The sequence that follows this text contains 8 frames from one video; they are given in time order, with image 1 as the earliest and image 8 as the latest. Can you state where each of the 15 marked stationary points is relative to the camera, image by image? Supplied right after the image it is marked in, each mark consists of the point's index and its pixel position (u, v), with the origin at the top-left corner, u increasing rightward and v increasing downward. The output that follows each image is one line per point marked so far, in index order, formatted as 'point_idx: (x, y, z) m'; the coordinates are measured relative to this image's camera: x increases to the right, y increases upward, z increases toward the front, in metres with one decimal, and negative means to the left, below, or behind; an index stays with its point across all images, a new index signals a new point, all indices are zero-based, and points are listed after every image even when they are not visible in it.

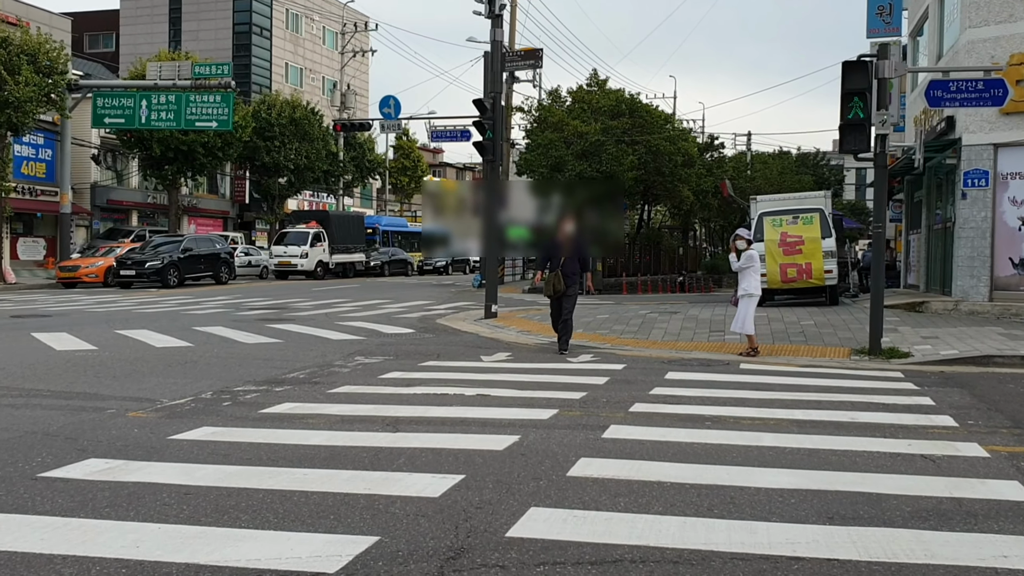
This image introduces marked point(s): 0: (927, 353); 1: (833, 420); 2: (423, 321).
0: (+5.4, -0.8, +12.7) m
1: (+2.5, -1.0, +7.5) m
2: (-1.7, -0.6, +18.5) m
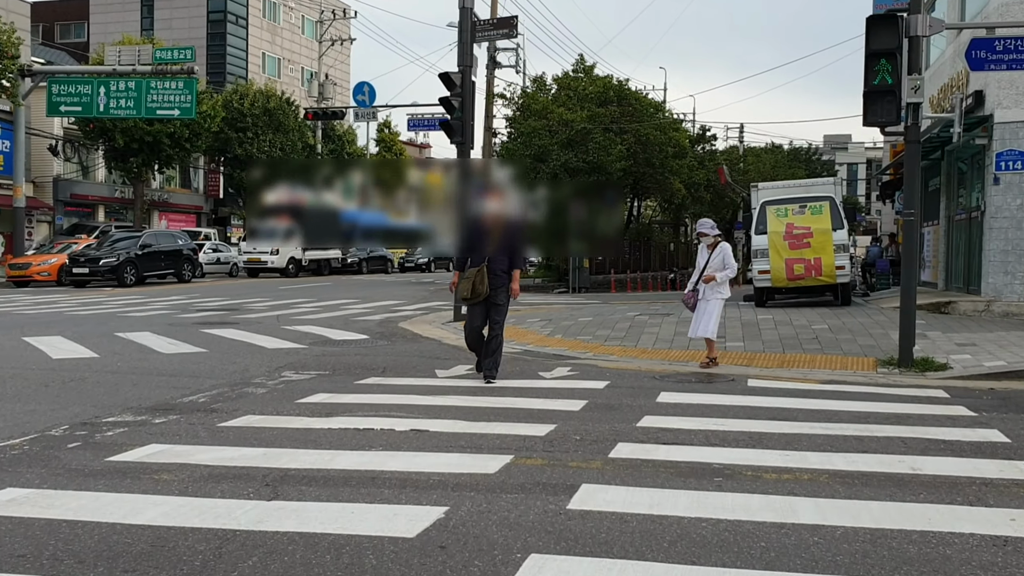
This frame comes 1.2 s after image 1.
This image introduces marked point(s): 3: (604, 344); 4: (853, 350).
0: (+5.0, -0.8, +10.7) m
1: (+2.1, -1.0, +5.5) m
2: (-2.2, -0.6, +16.4) m
3: (+1.2, -0.8, +12.8) m
4: (+4.1, -0.7, +11.7) m
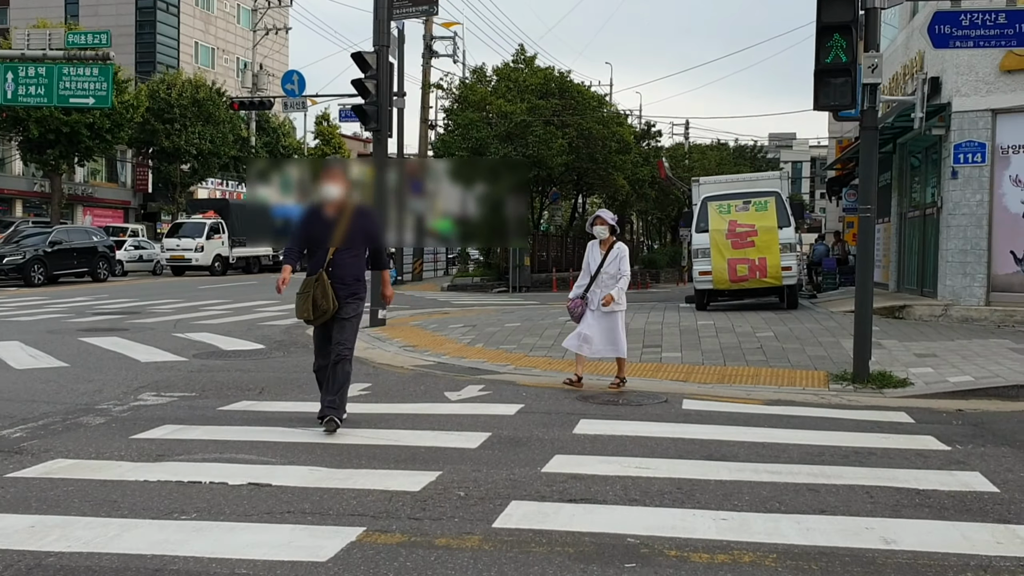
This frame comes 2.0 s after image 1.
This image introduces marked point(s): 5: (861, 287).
0: (+4.0, -0.9, +9.5) m
1: (+1.5, -1.1, +4.2) m
2: (-3.4, -0.6, +14.9) m
3: (+0.2, -0.8, +11.4) m
4: (+3.1, -0.8, +10.4) m
5: (+3.4, 0.0, +9.5) m
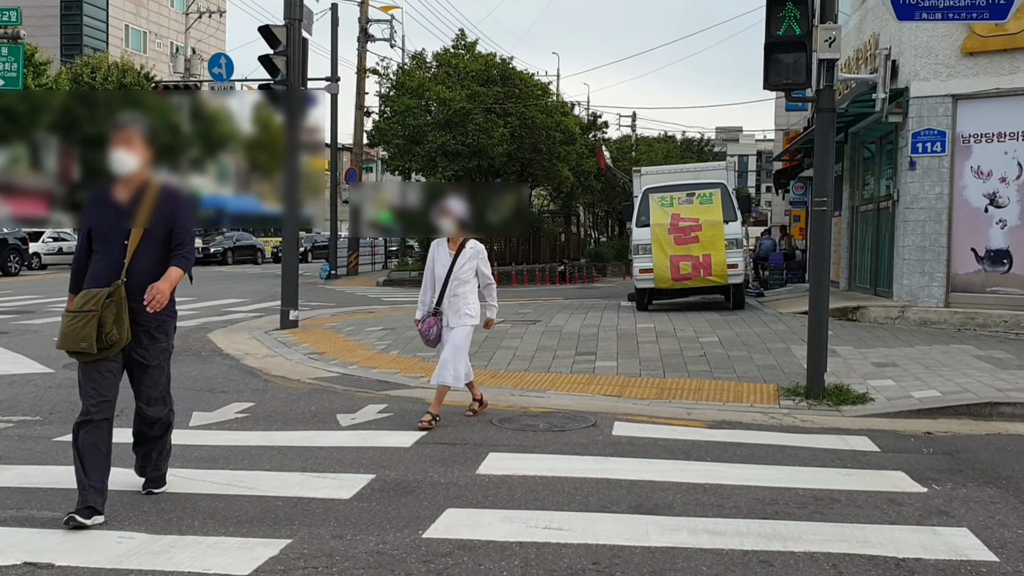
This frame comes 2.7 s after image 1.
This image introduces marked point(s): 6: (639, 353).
0: (+3.3, -0.9, +8.4) m
1: (+1.0, -1.2, +3.0) m
2: (-4.4, -0.6, +13.4) m
3: (-0.7, -0.8, +10.2) m
4: (+2.3, -0.8, +9.3) m
5: (+2.6, 0.0, +8.4) m
6: (+1.3, -0.7, +10.3) m
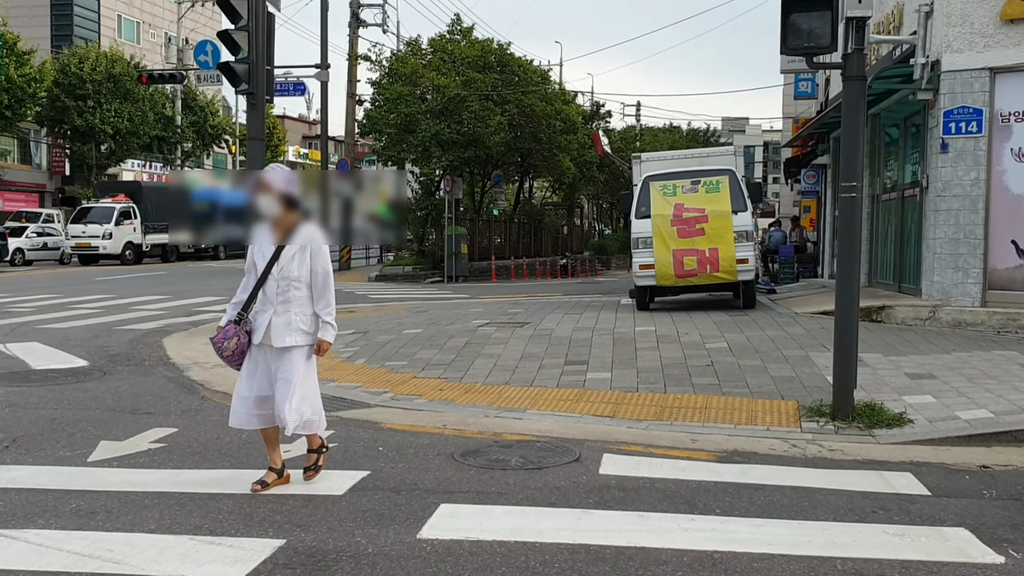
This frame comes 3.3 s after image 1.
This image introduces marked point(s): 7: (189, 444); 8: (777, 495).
0: (+3.1, -0.9, +7.1) m
1: (+0.7, -1.2, +1.7) m
2: (-4.6, -0.6, +12.2) m
3: (-0.9, -0.8, +8.9) m
4: (+2.1, -0.8, +8.0) m
5: (+2.4, 0.0, +7.1) m
6: (+1.1, -0.7, +9.0) m
7: (-2.1, -1.0, +6.5) m
8: (+1.4, -1.1, +5.2) m
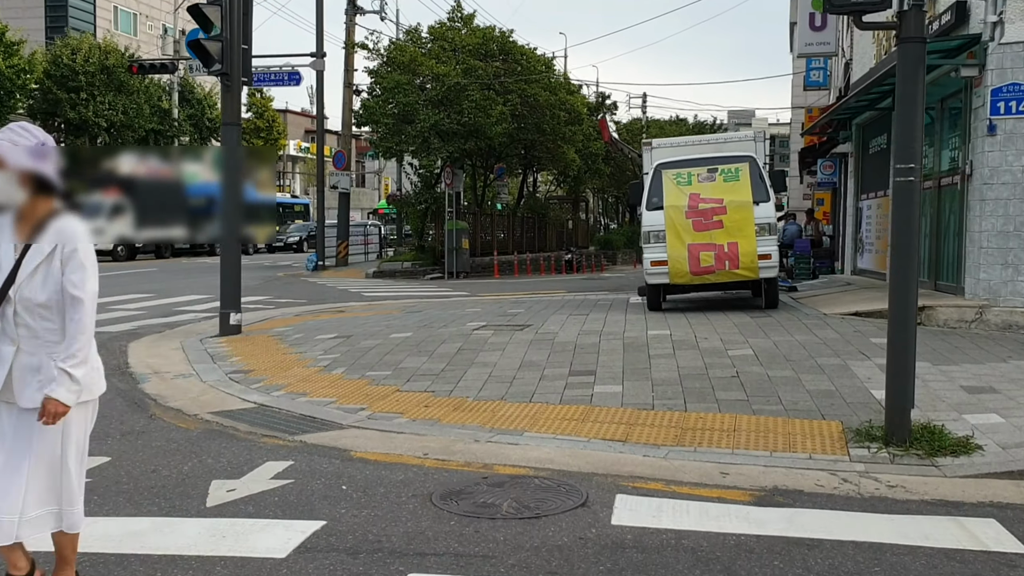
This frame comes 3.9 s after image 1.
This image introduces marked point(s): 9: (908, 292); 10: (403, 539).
0: (+3.0, -0.9, +6.0) m
1: (+0.7, -1.3, +0.6) m
2: (-4.6, -0.6, +11.1) m
3: (-0.9, -0.8, +7.8) m
4: (+2.1, -0.8, +6.9) m
5: (+2.4, 0.0, +6.0) m
6: (+1.1, -0.7, +7.9) m
7: (-2.2, -1.0, +5.4) m
8: (+1.4, -1.1, +4.1) m
9: (+2.4, -0.1, +6.0) m
10: (-0.5, -1.1, +4.2) m
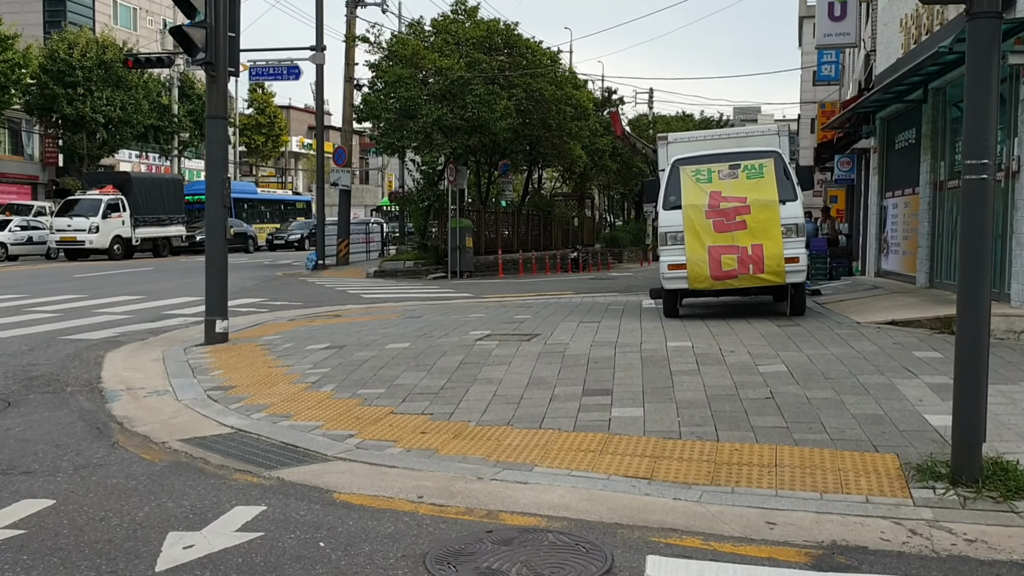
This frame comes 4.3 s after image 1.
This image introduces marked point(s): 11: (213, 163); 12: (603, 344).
0: (+3.1, -1.0, +5.2) m
1: (+0.7, -1.4, -0.2) m
2: (-4.5, -0.7, +10.3) m
3: (-0.8, -0.9, +7.0) m
4: (+2.1, -0.9, +6.1) m
5: (+2.4, -0.1, +5.2) m
6: (+1.2, -0.8, +7.1) m
7: (-2.1, -1.1, +4.6) m
8: (+1.4, -1.2, +3.3) m
9: (+2.4, -0.2, +5.1) m
10: (-0.4, -1.2, +3.4) m
11: (-3.3, +1.4, +10.9) m
12: (+0.8, -0.5, +9.0) m
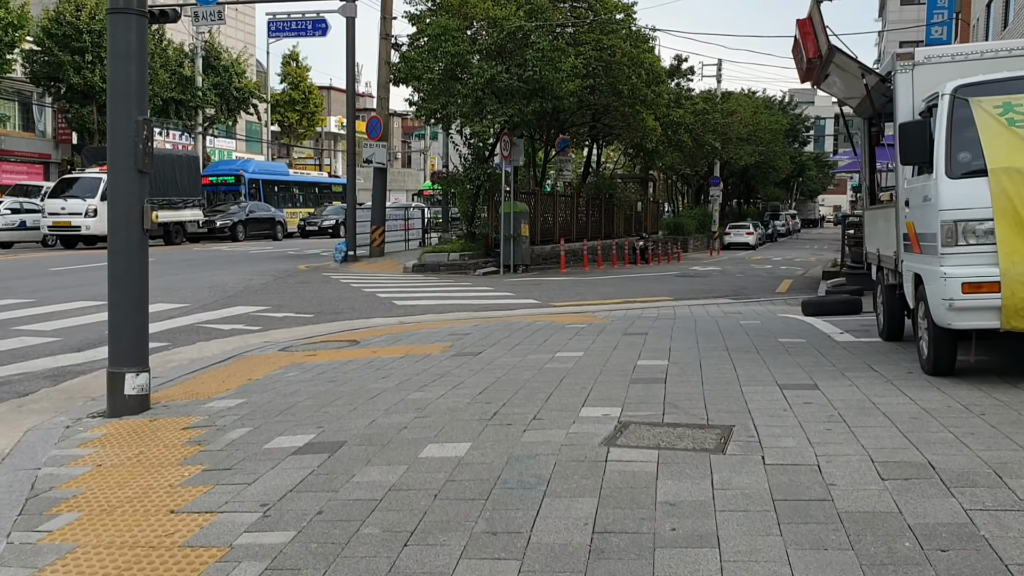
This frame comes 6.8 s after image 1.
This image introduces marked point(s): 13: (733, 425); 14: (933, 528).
0: (+3.7, -1.3, +0.2) m
1: (+1.1, -1.8, -5.1) m
2: (-3.7, -0.9, +5.6) m
3: (-0.1, -1.2, +2.2) m
4: (+2.8, -1.2, +1.1) m
5: (+3.0, -0.4, +0.2) m
6: (+1.9, -1.0, +2.1) m
7: (-1.5, -1.4, -0.2) m
8: (+1.9, -1.5, -1.7) m
9: (+3.1, -0.5, +0.1) m
10: (+0.1, -1.5, -1.5) m
11: (-2.5, +1.2, +6.1) m
12: (+1.6, -0.7, +4.0) m
13: (+1.1, -0.7, +4.9) m
14: (+1.5, -0.8, +3.5) m
